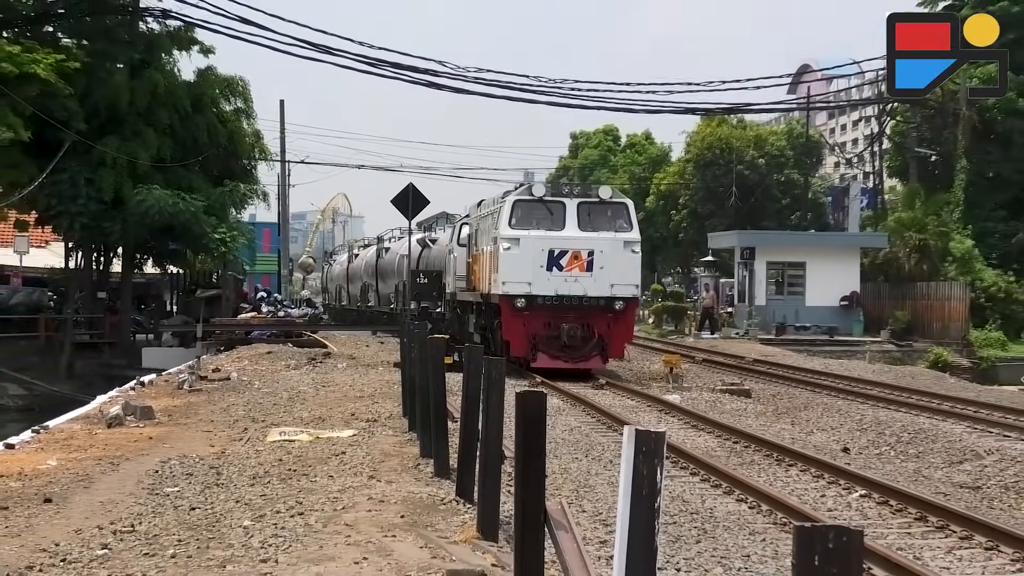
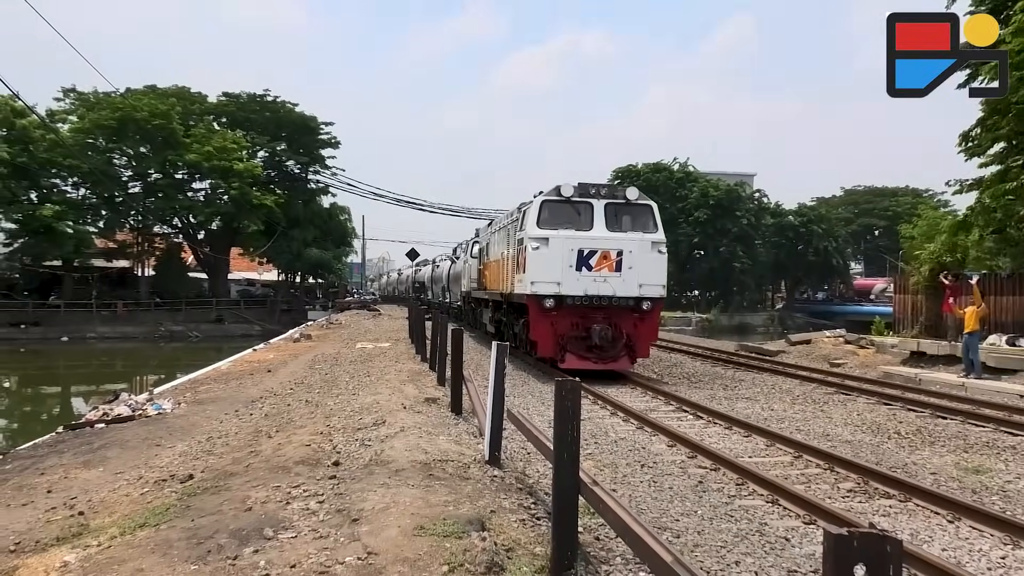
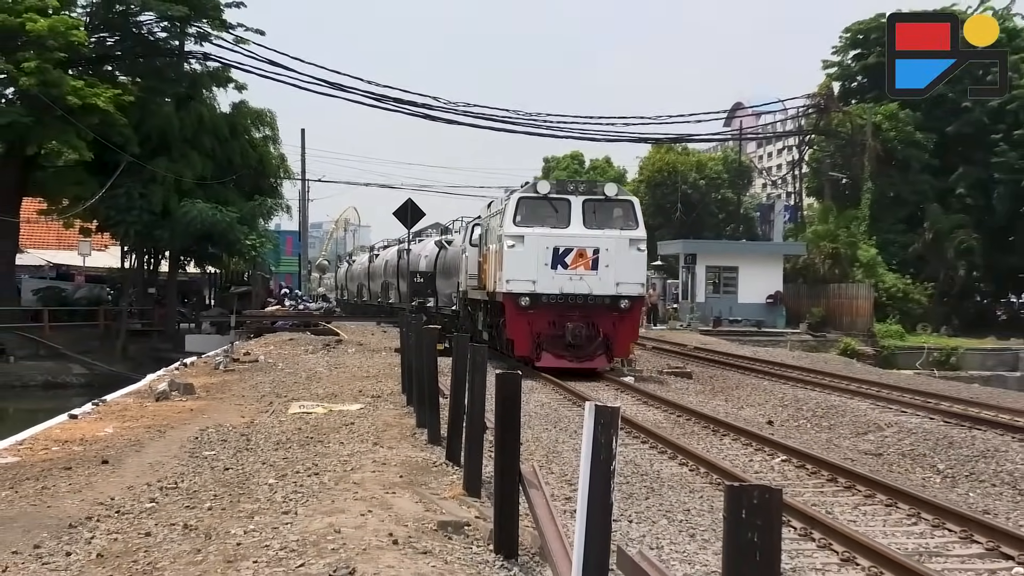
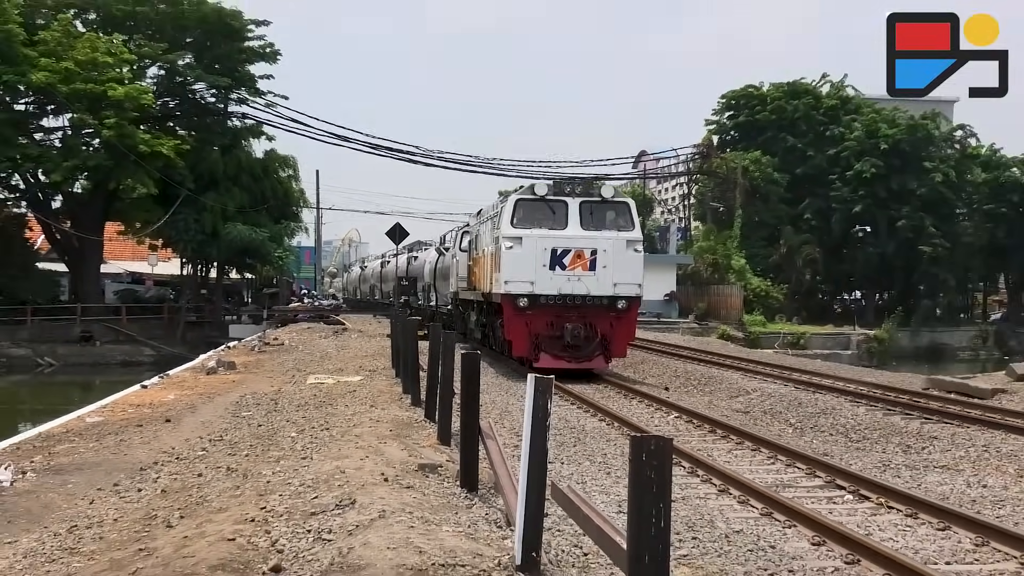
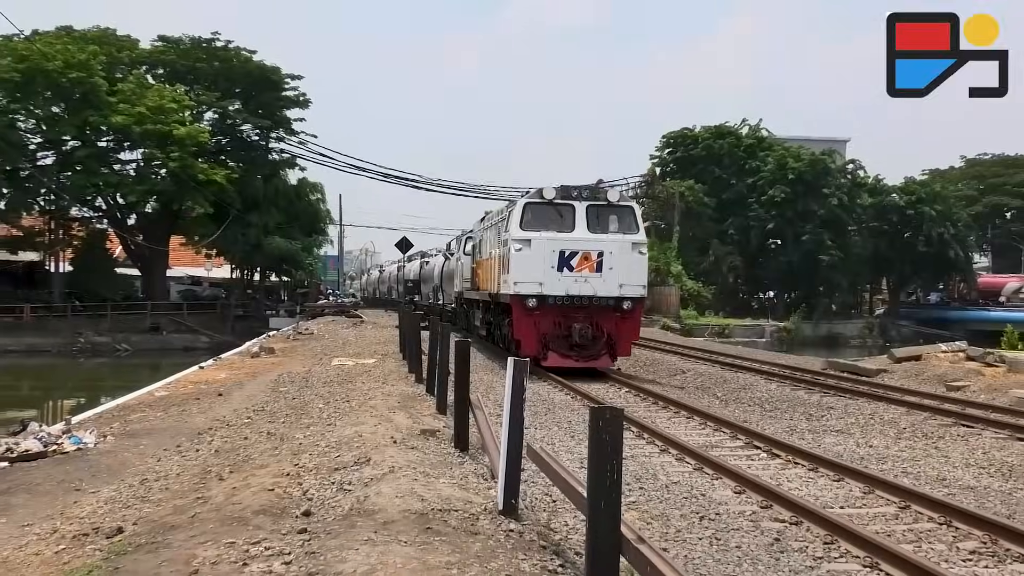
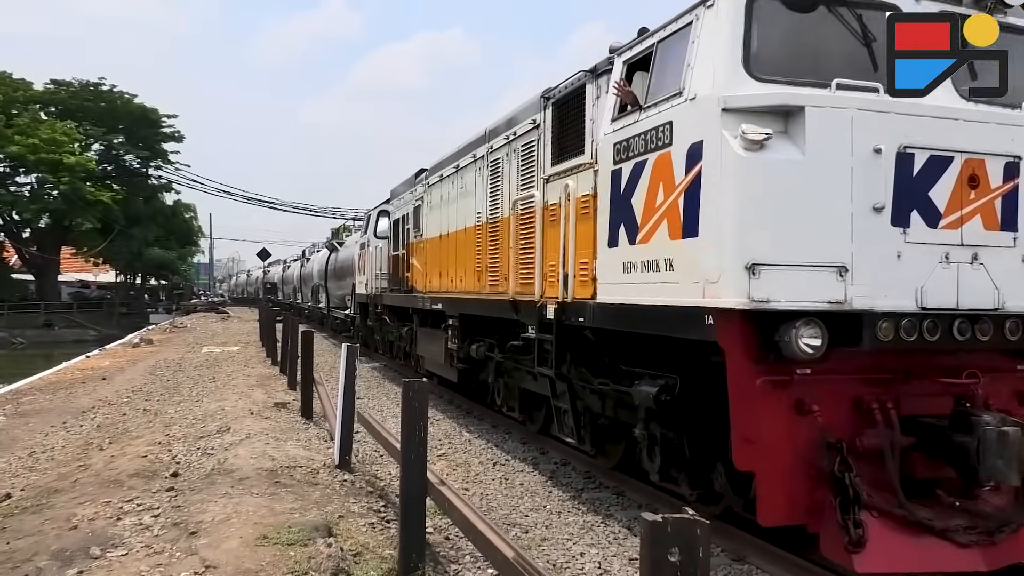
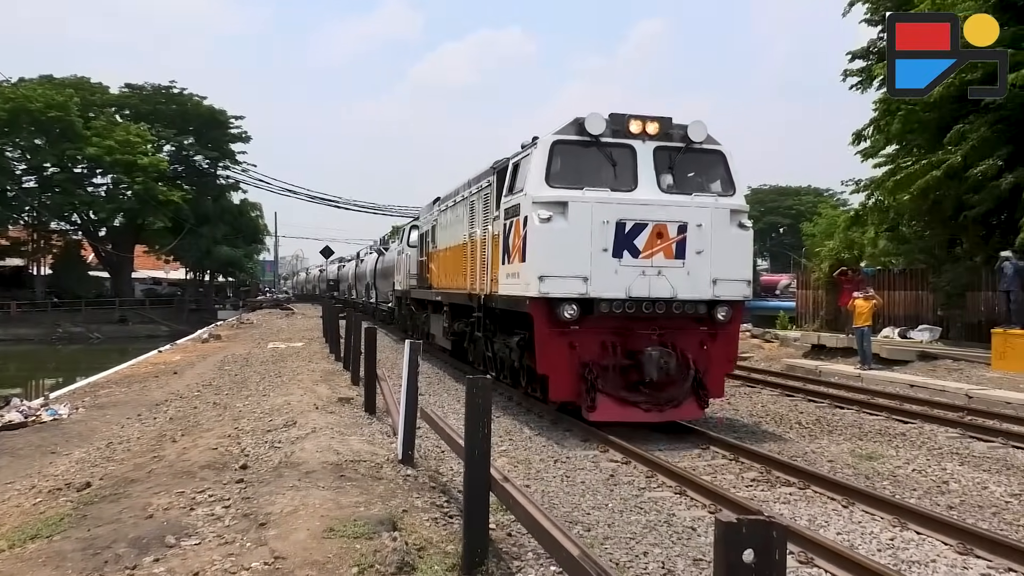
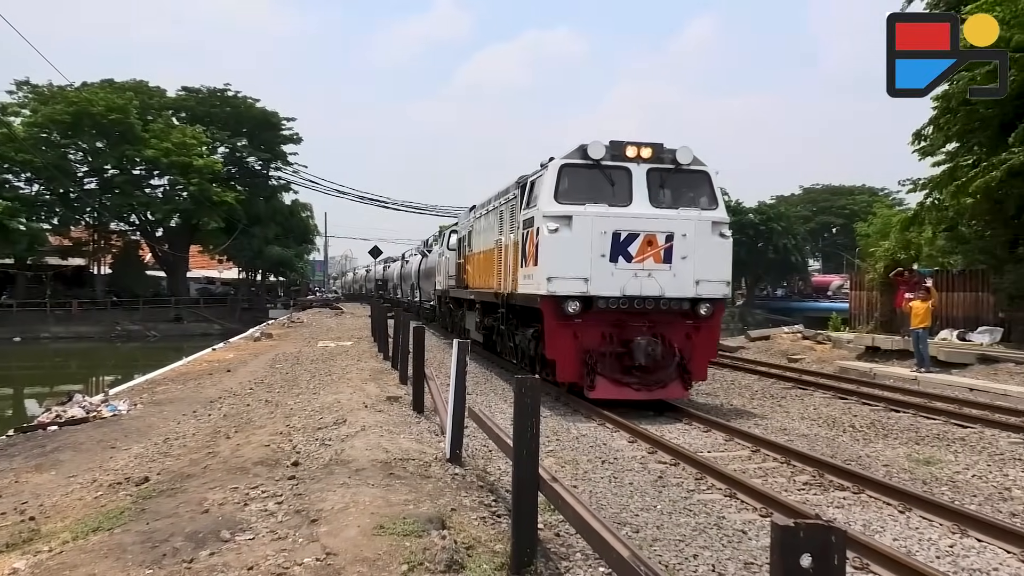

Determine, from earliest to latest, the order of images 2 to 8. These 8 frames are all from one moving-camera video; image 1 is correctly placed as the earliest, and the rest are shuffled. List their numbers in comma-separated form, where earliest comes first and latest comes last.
3, 4, 5, 2, 8, 7, 6
